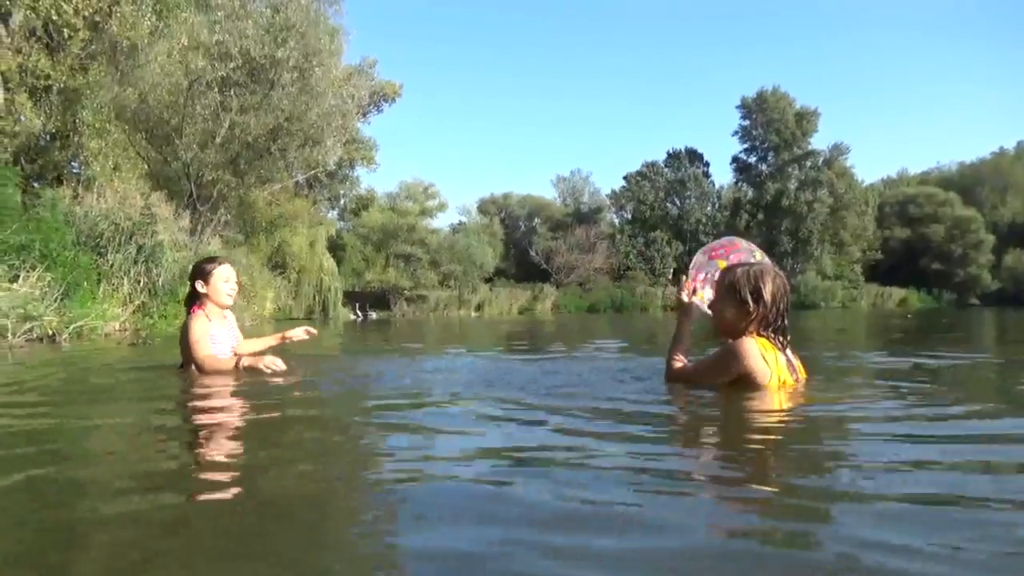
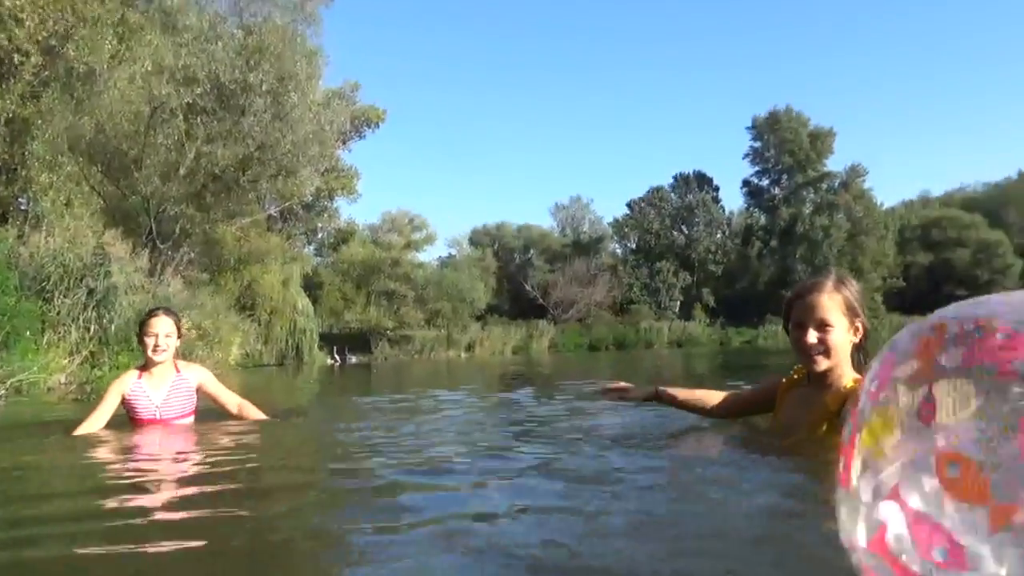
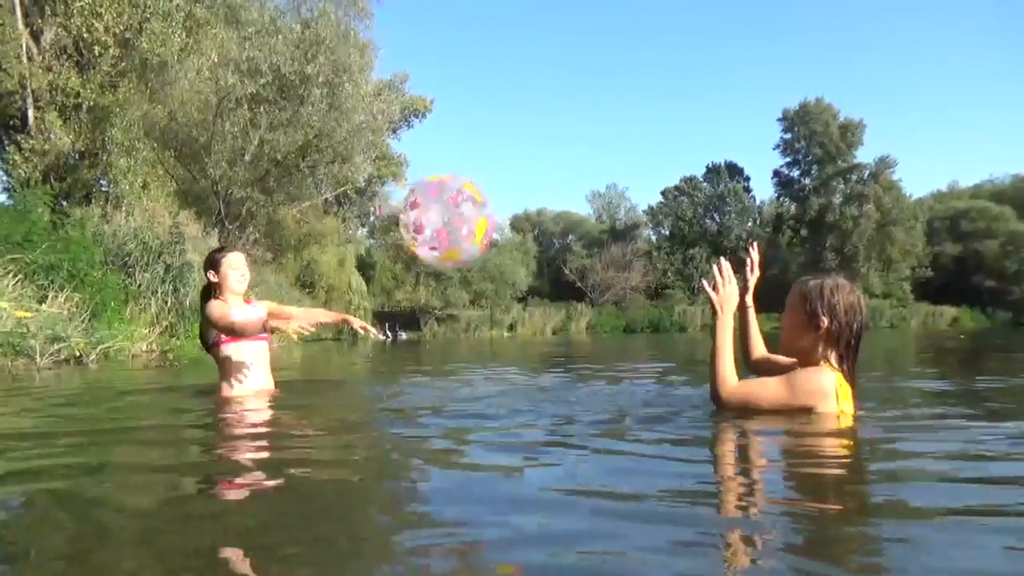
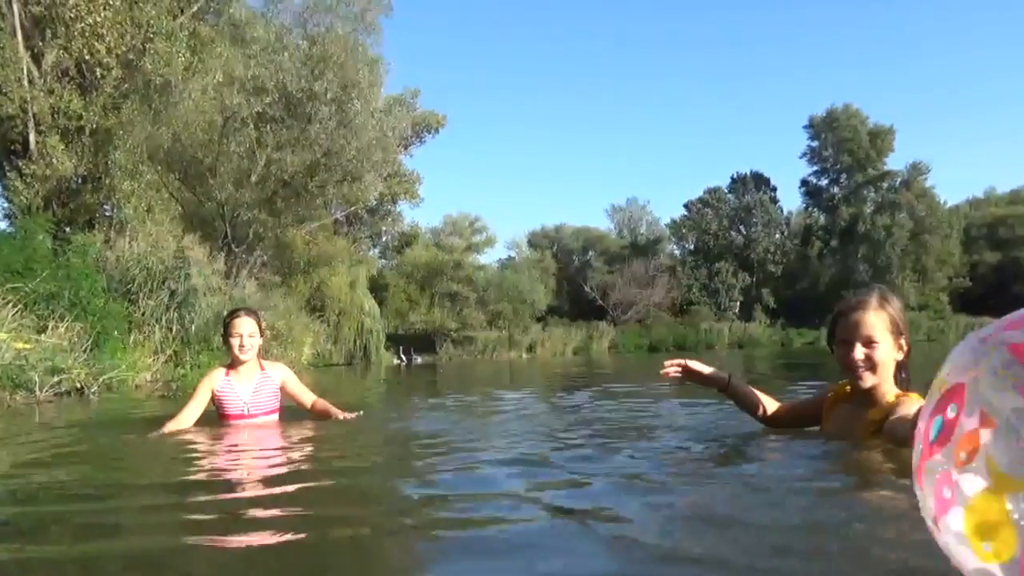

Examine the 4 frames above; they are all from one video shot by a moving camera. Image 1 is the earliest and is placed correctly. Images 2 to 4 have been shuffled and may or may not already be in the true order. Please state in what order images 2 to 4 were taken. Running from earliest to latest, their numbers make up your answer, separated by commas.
3, 4, 2
